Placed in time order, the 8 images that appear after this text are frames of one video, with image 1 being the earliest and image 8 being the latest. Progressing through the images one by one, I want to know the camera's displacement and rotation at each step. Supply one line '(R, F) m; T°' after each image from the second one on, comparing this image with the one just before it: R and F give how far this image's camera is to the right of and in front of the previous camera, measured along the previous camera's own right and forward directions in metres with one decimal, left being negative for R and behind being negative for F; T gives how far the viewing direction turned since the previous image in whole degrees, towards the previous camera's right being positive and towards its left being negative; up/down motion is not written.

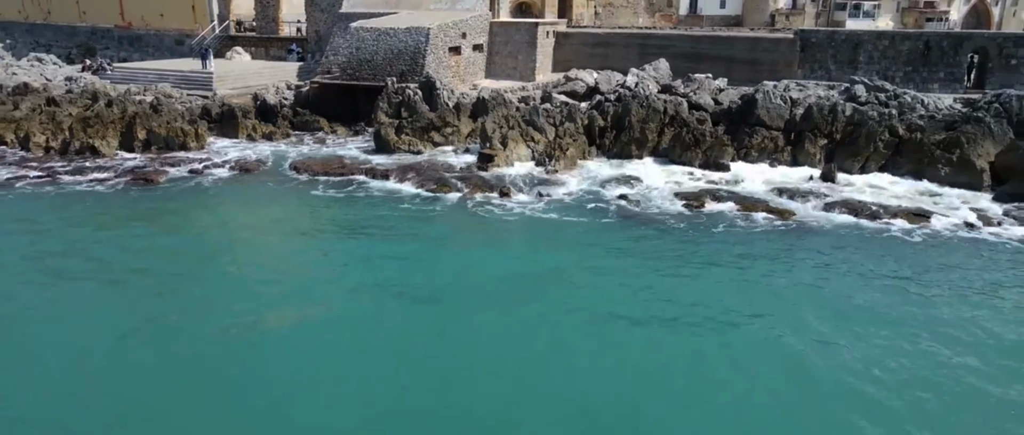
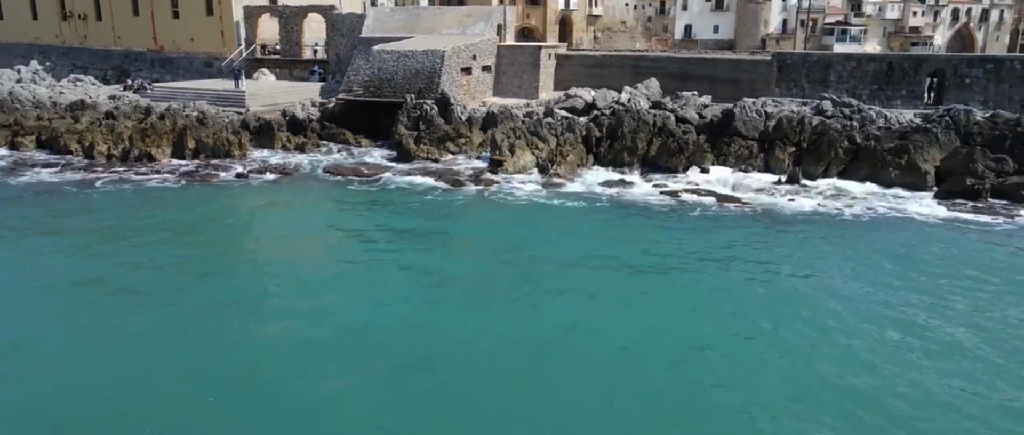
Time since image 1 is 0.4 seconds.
(-0.2, -2.4) m; 0°
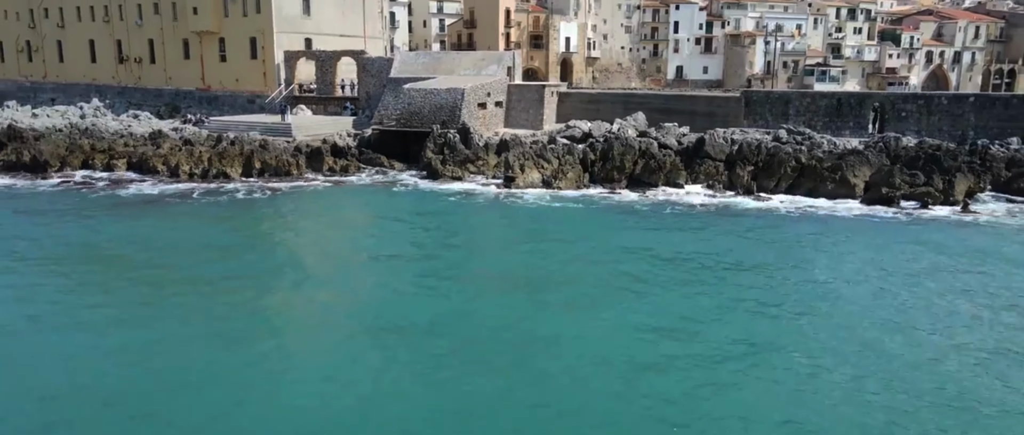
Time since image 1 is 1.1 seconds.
(-0.3, -4.5) m; 0°
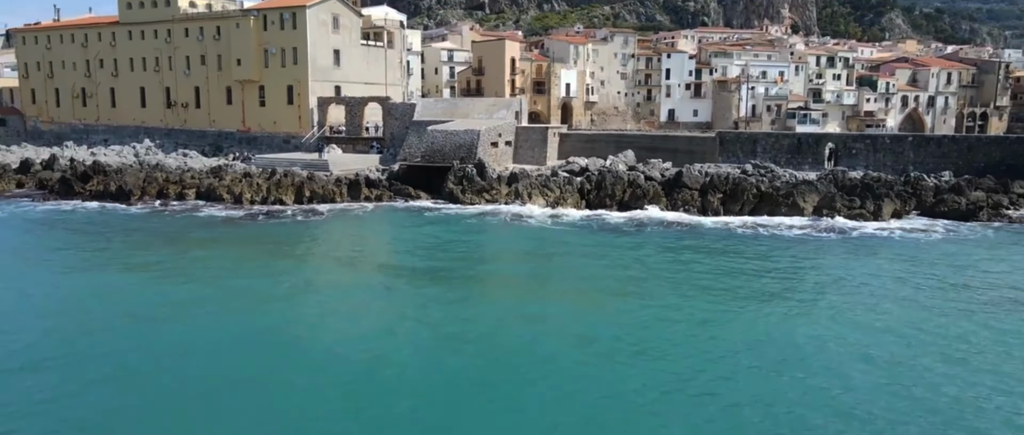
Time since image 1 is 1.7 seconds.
(-0.3, -4.9) m; 0°
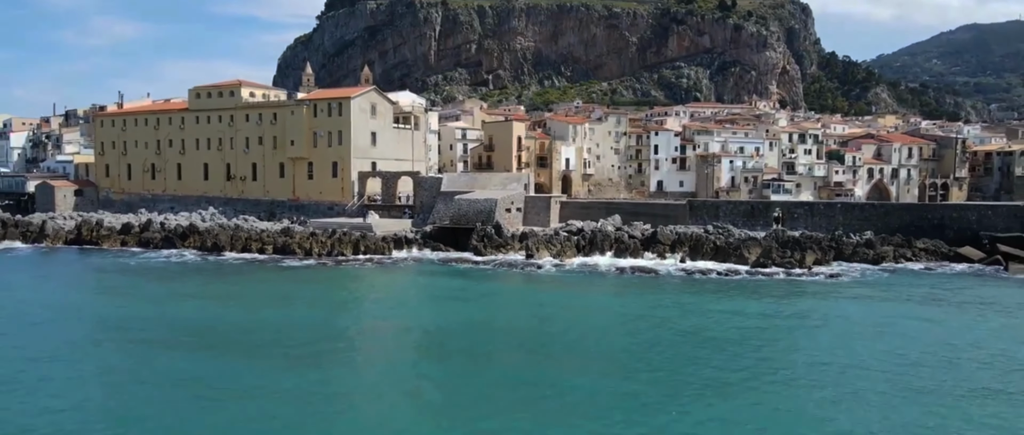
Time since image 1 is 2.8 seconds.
(-0.5, -8.5) m; 0°
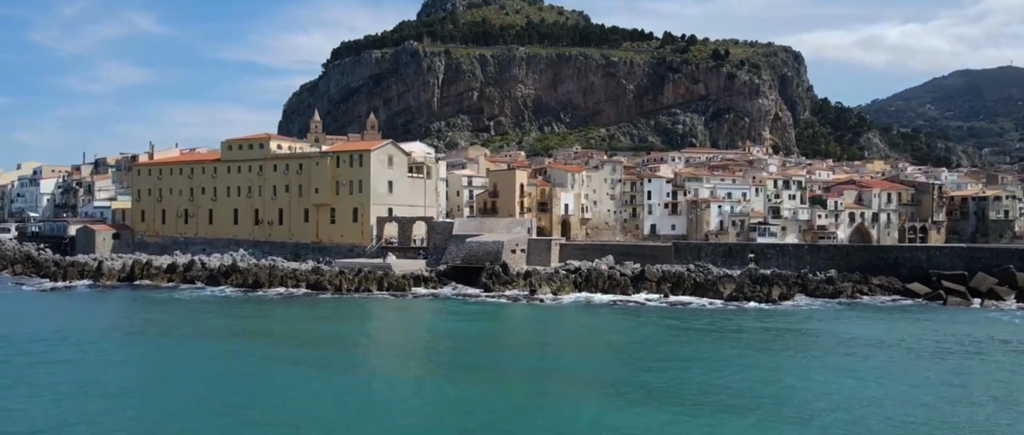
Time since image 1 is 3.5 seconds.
(-0.3, -5.6) m; 0°
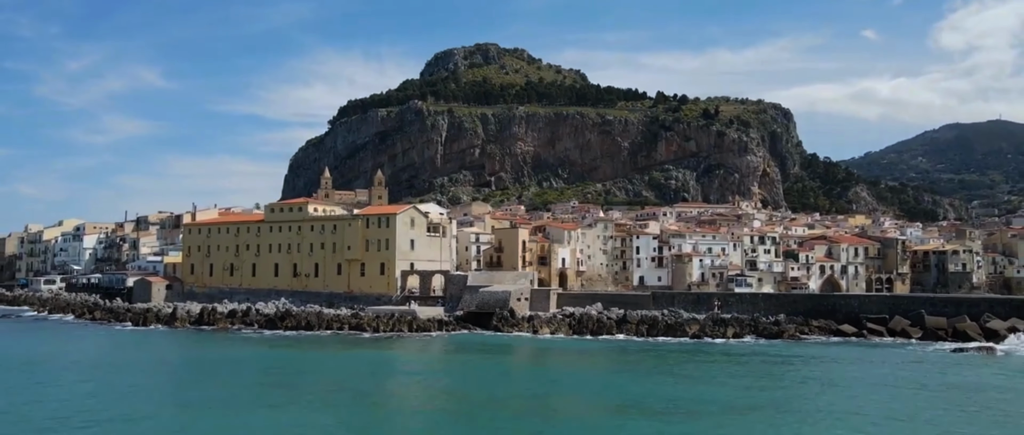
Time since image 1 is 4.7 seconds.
(-0.5, -10.4) m; 0°
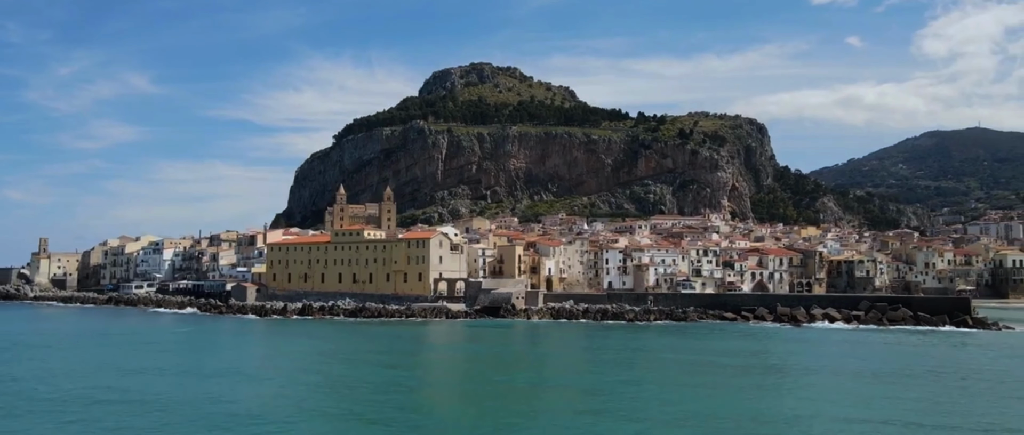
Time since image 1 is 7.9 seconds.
(-1.1, -29.1) m; +1°
